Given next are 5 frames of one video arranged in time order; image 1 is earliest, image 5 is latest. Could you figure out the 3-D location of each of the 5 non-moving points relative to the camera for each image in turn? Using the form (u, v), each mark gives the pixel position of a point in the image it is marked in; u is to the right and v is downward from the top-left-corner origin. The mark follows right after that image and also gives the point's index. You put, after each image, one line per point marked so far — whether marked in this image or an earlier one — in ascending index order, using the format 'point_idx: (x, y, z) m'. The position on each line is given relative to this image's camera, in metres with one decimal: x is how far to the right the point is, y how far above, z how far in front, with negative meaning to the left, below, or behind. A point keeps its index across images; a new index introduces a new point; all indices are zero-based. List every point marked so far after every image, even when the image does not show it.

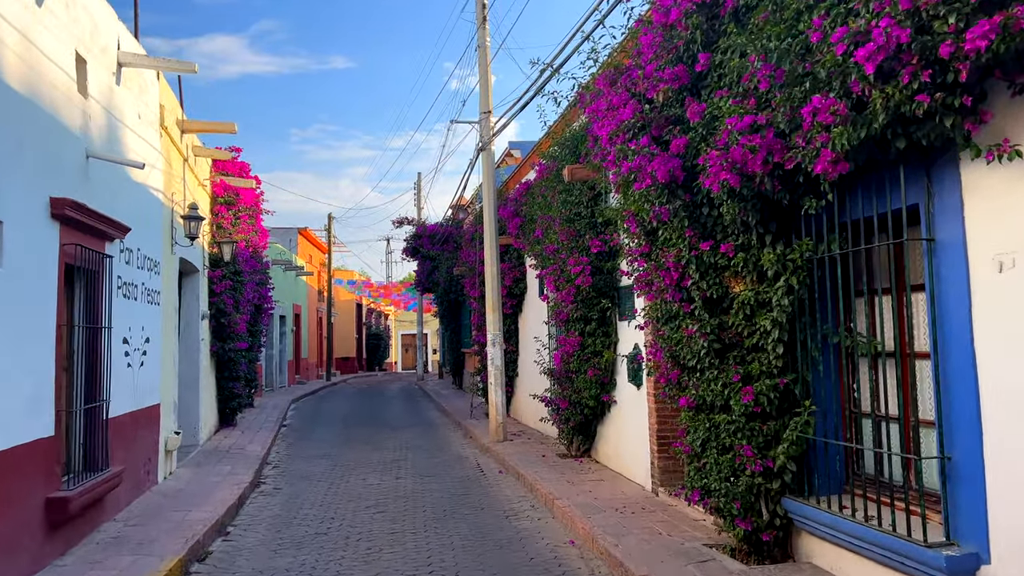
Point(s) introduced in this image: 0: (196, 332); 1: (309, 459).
0: (-4.6, -0.6, +12.2) m
1: (-2.9, -2.5, +12.0) m
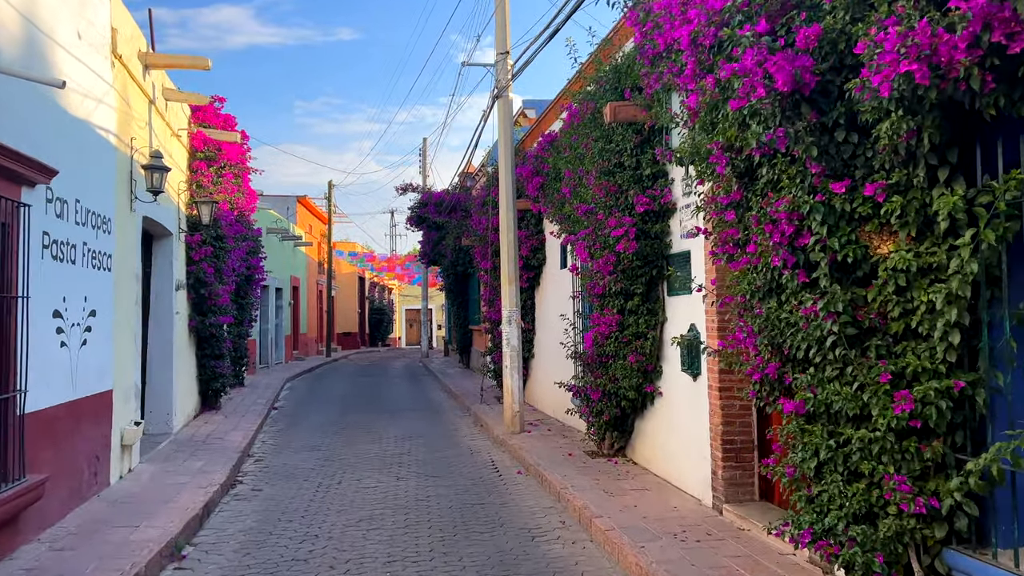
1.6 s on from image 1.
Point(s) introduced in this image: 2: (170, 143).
0: (-4.4, -0.2, +10.7) m
1: (-2.7, -2.0, +10.5) m
2: (-4.3, +1.8, +10.6) m
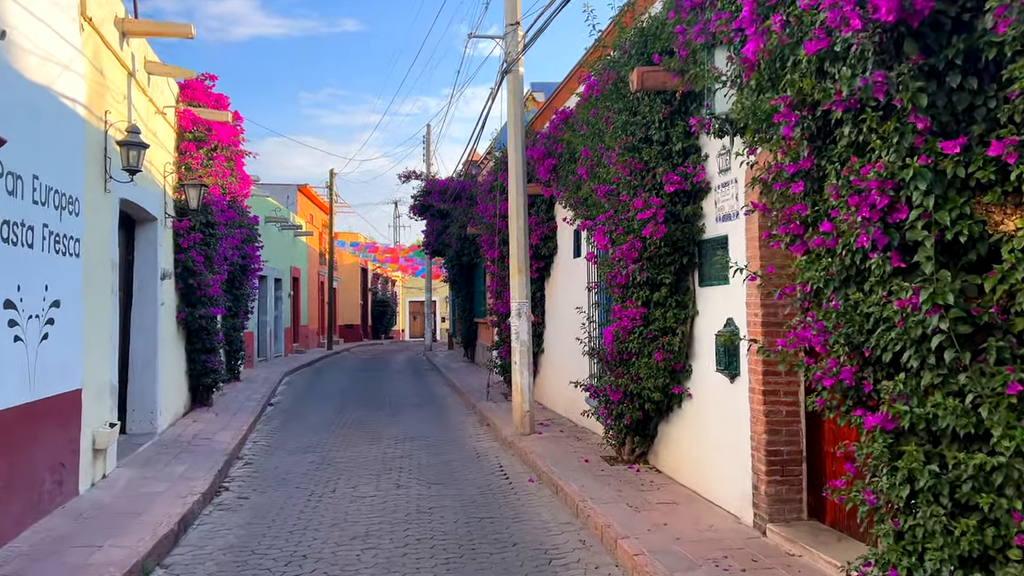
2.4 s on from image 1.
0: (-4.3, -0.1, +9.9) m
1: (-2.6, -1.9, +9.7) m
2: (-4.2, +2.0, +9.8) m
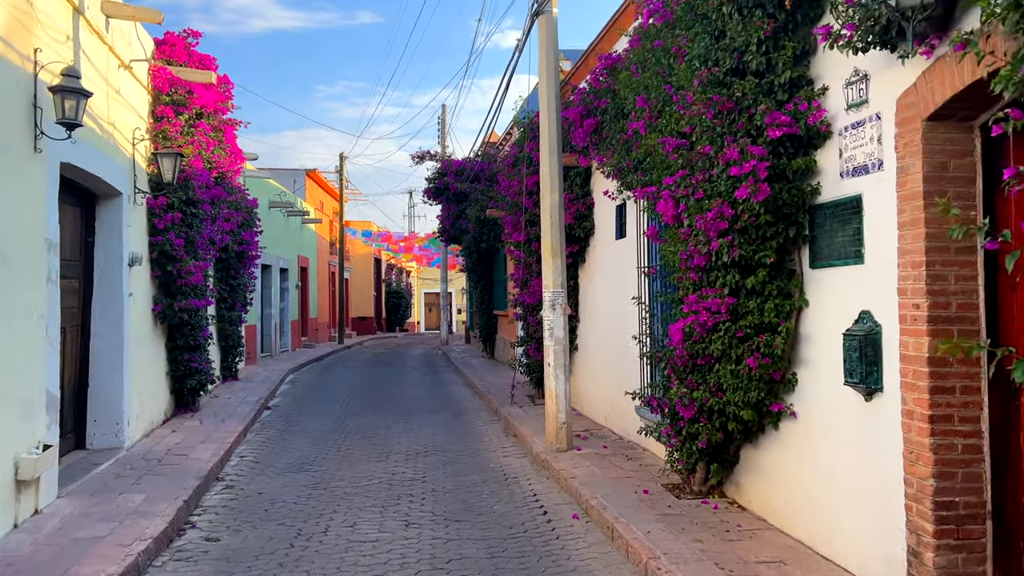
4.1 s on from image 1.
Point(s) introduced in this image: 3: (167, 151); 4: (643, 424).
0: (-4.0, +0.1, +8.4) m
1: (-2.2, -1.8, +8.1) m
2: (-3.9, +2.1, +8.2) m
3: (-3.8, +1.5, +9.2) m
4: (+1.1, -1.1, +6.8) m
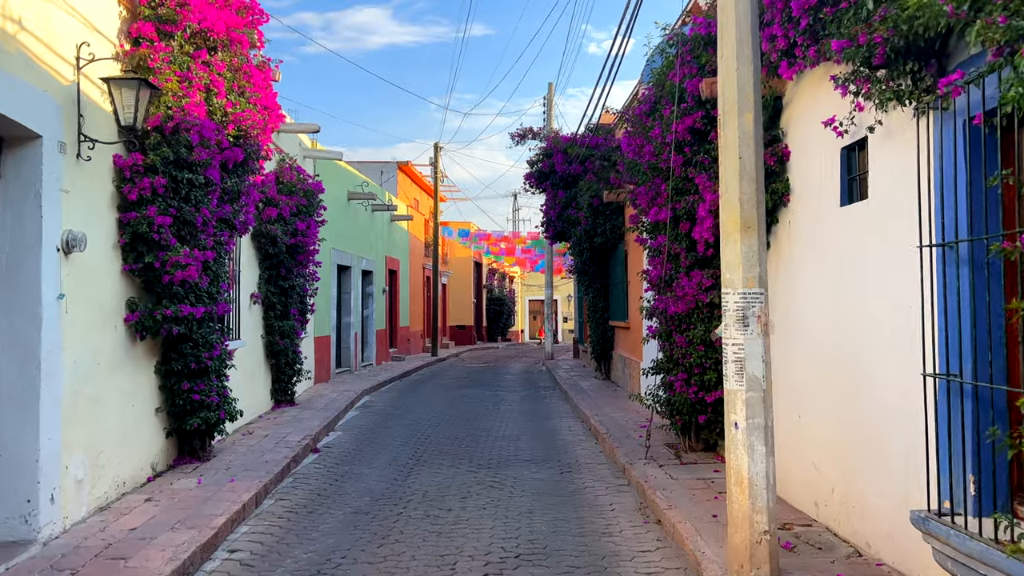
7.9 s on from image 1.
0: (-3.0, +0.1, +5.3) m
1: (-1.4, -1.8, +4.8) m
2: (-3.0, +2.1, +5.2) m
3: (-2.8, +1.5, +6.1) m
4: (+1.7, -1.1, +3.1) m
